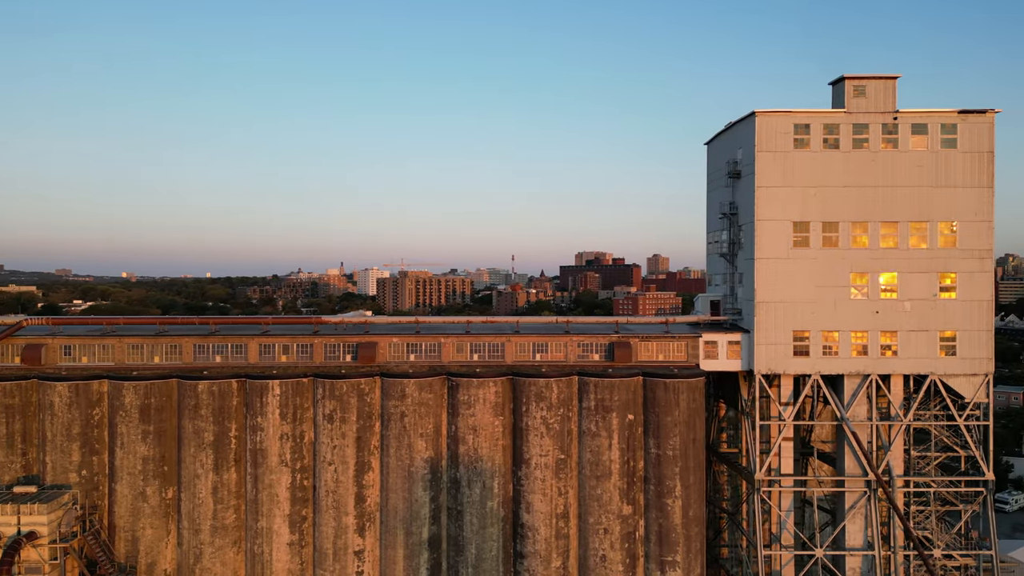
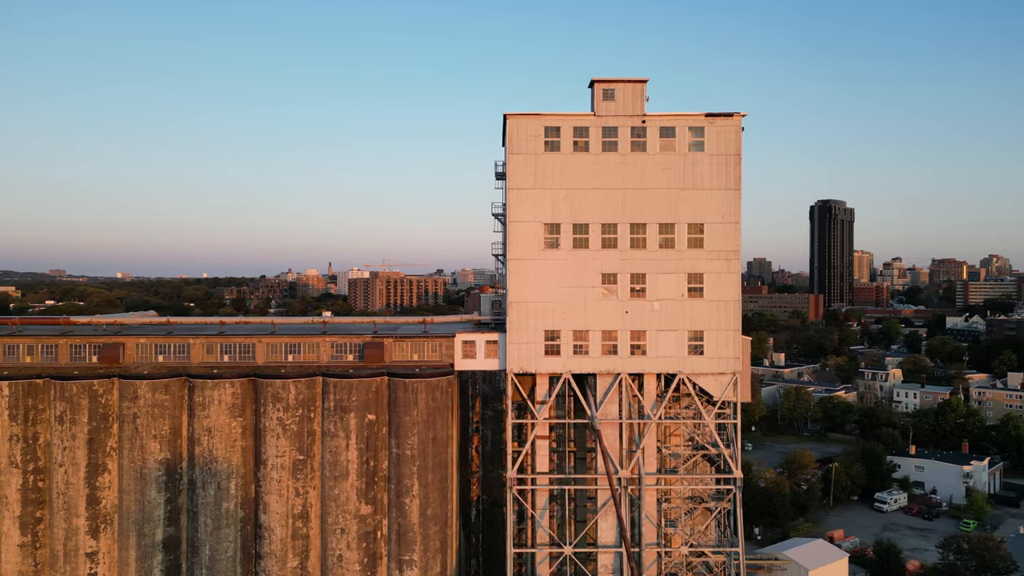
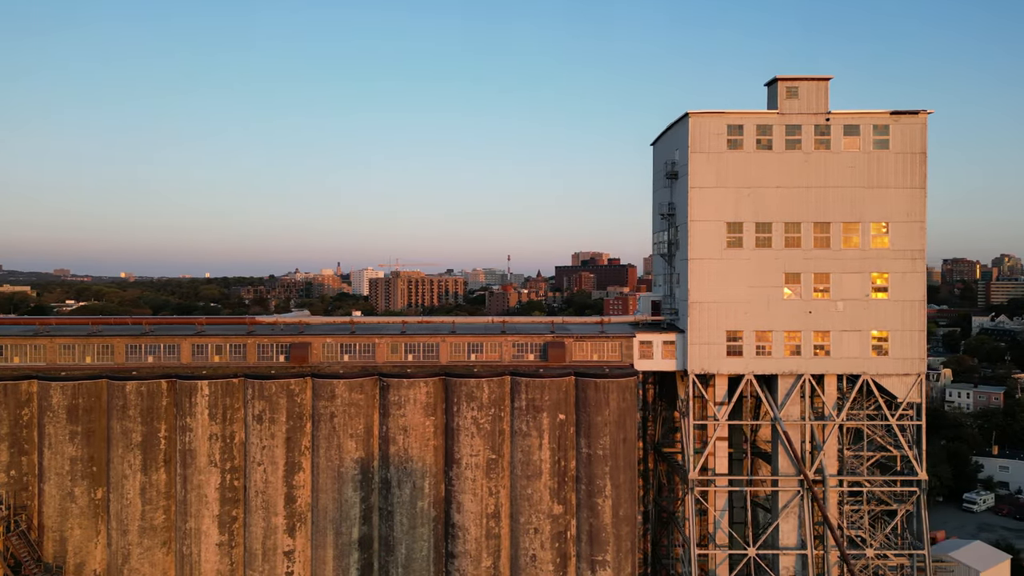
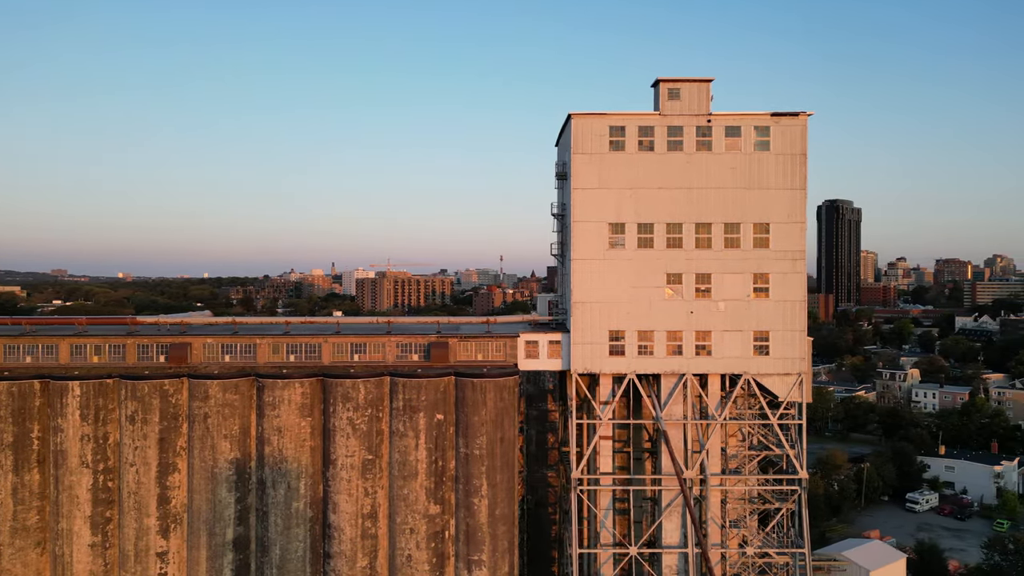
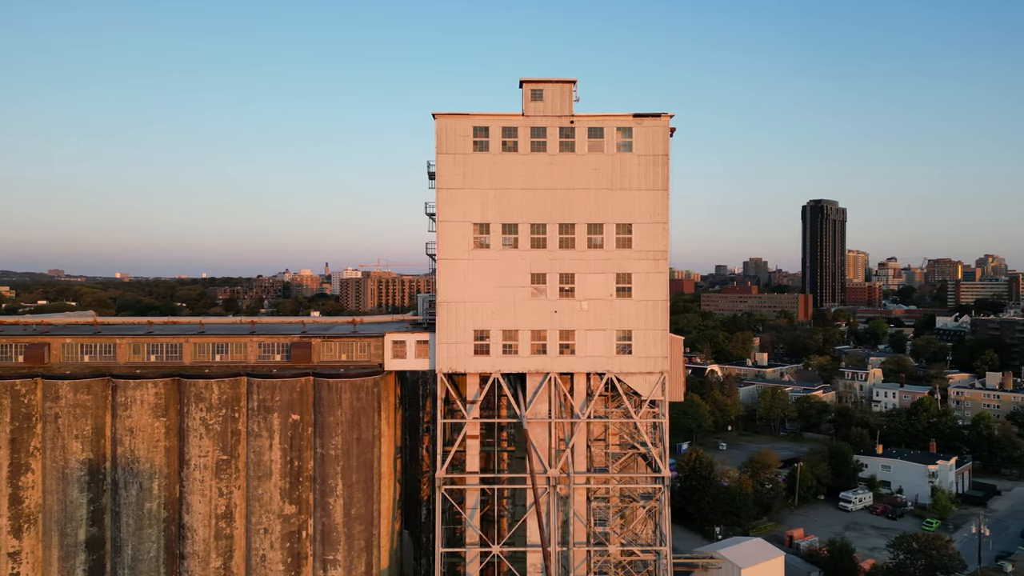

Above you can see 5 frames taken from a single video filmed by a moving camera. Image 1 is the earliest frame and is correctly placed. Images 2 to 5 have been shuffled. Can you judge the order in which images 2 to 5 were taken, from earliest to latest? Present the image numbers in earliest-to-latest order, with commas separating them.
3, 4, 2, 5
